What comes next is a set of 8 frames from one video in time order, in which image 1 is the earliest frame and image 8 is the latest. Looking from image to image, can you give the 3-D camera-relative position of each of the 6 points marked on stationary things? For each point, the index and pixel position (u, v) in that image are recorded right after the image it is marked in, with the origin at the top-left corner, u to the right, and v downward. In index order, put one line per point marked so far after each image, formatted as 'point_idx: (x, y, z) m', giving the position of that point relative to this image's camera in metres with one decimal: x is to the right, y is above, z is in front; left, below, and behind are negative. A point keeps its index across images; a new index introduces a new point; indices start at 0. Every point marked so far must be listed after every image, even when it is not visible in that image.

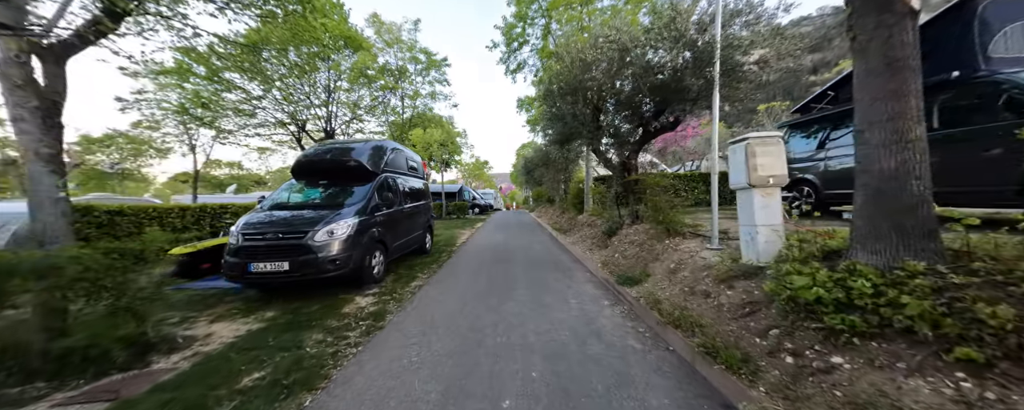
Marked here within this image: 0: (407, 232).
0: (-2.5, -0.6, +7.3) m
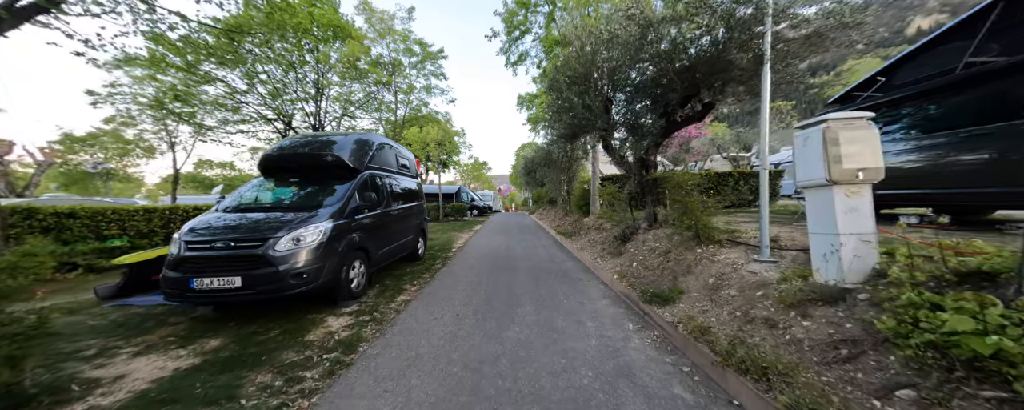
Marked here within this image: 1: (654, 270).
0: (-2.4, -0.7, +6.5) m
1: (+2.2, -1.0, +4.7) m
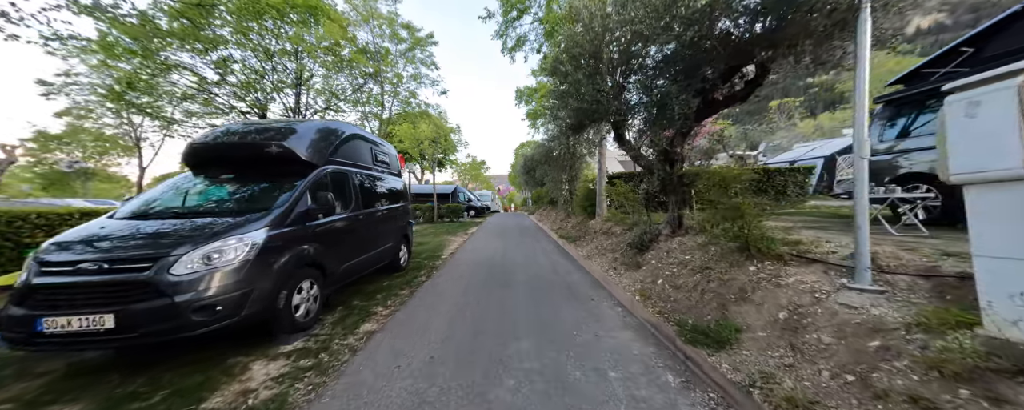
0: (-2.5, -0.7, +5.4) m
1: (+2.1, -1.0, +3.7) m
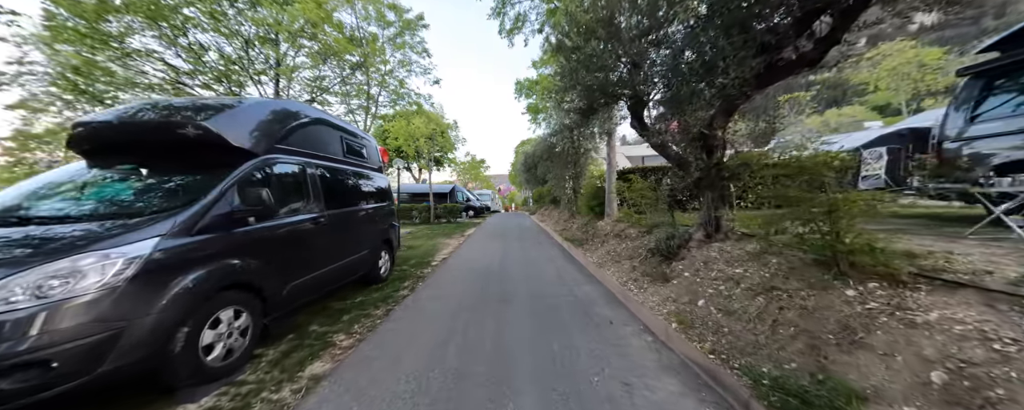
0: (-2.5, -0.7, +4.5) m
1: (+2.1, -1.0, +2.7) m
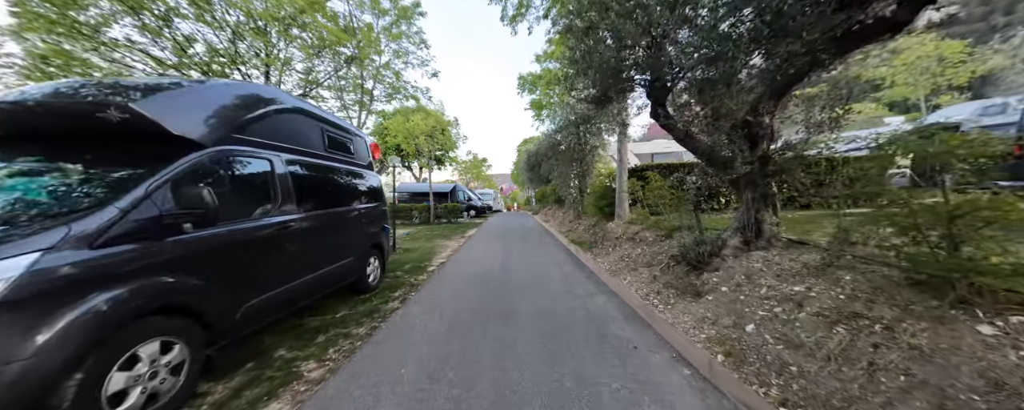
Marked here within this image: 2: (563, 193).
0: (-2.5, -0.7, +3.9) m
1: (+2.1, -1.0, +2.1) m
2: (+2.4, +0.6, +14.9) m
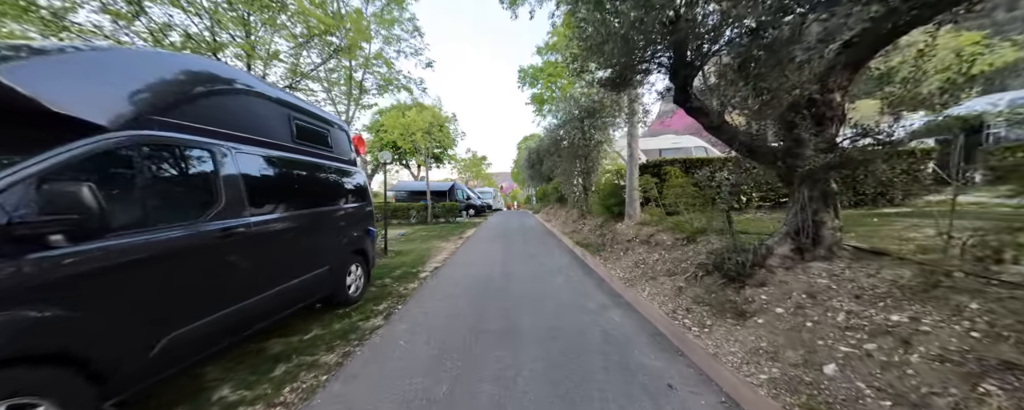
0: (-2.5, -0.7, +3.2) m
1: (+2.1, -1.0, +1.4) m
2: (+2.4, +0.6, +14.3) m
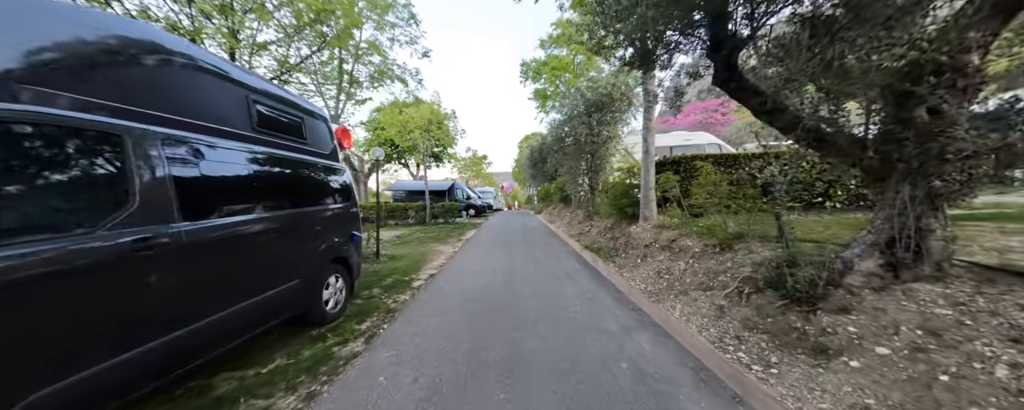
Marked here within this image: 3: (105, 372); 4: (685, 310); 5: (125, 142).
0: (-2.4, -0.8, +2.5) m
1: (+2.2, -1.0, +0.7) m
2: (+2.5, +0.6, +13.6) m
3: (-2.3, -1.0, +1.7) m
4: (+2.0, -1.2, +3.6) m
5: (-2.6, +0.4, +2.2) m
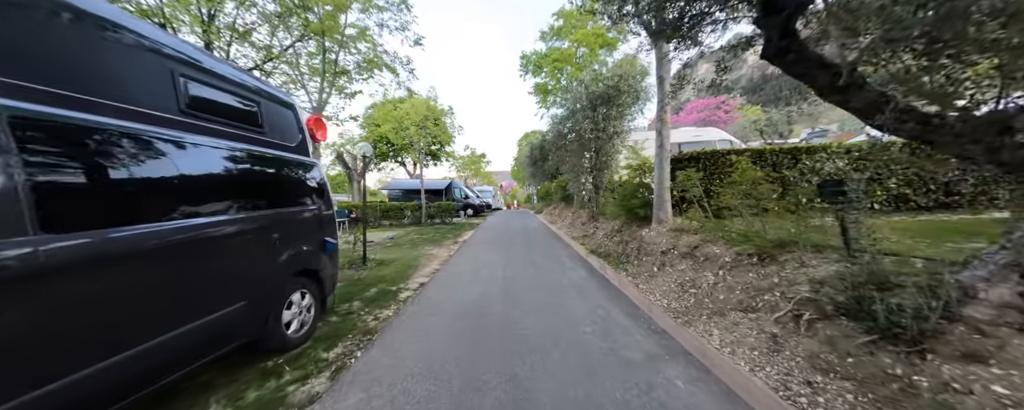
0: (-2.4, -0.8, +1.8) m
1: (+2.2, -1.1, +0.1) m
2: (+2.5, +0.6, +12.9) m
3: (-2.3, -1.0, +1.0) m
4: (+2.0, -1.2, +2.9) m
5: (-2.6, +0.4, +1.5) m
